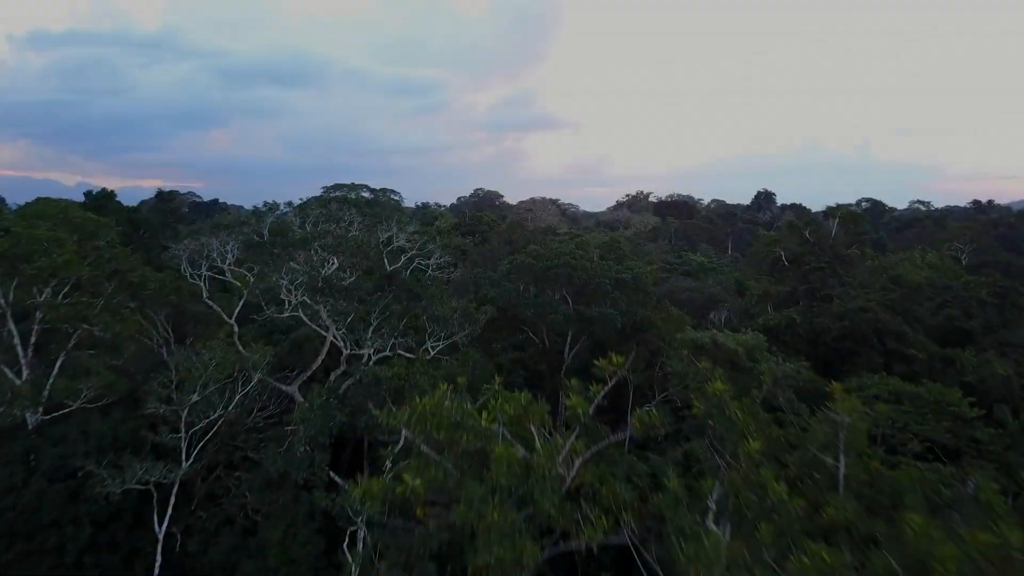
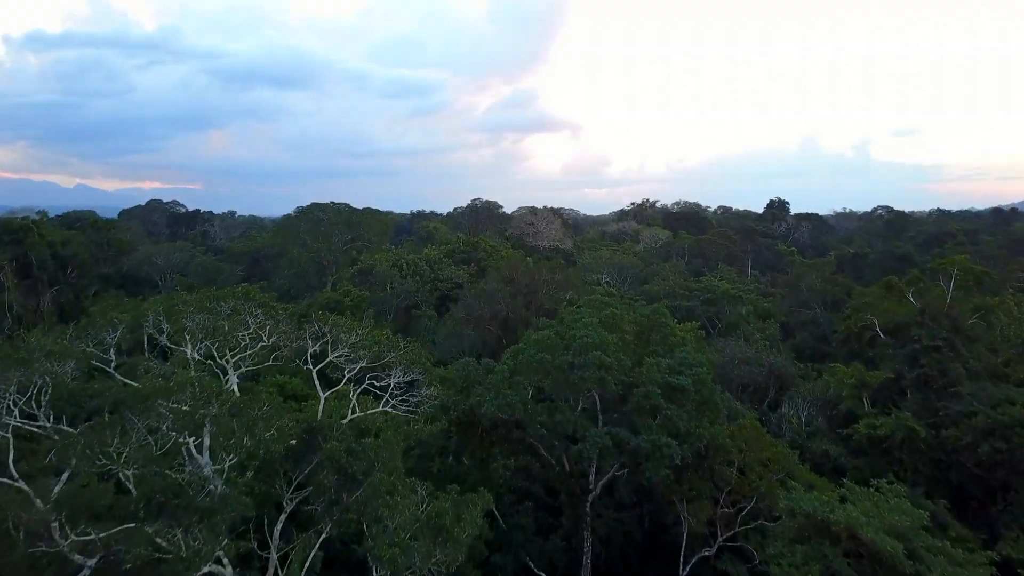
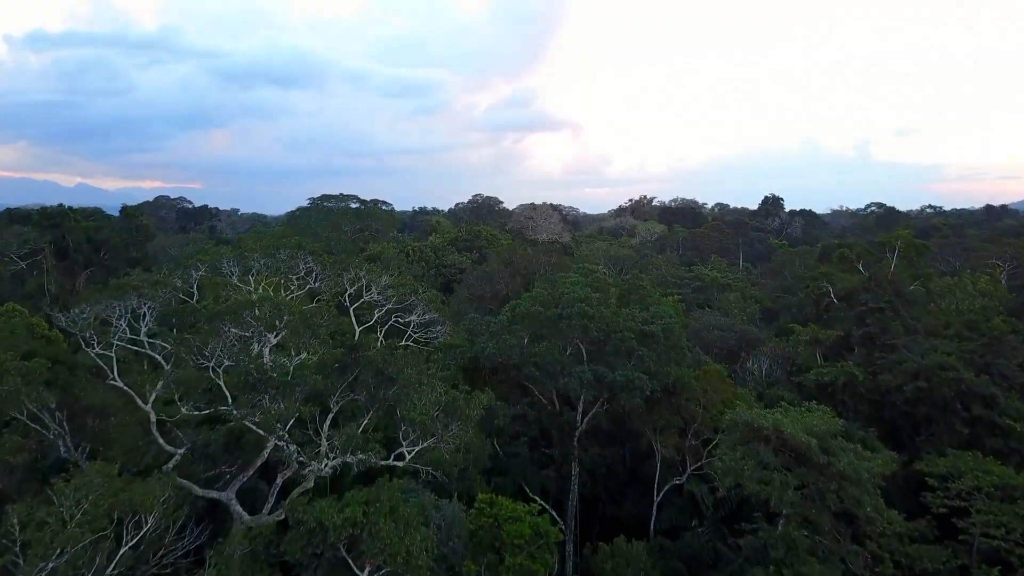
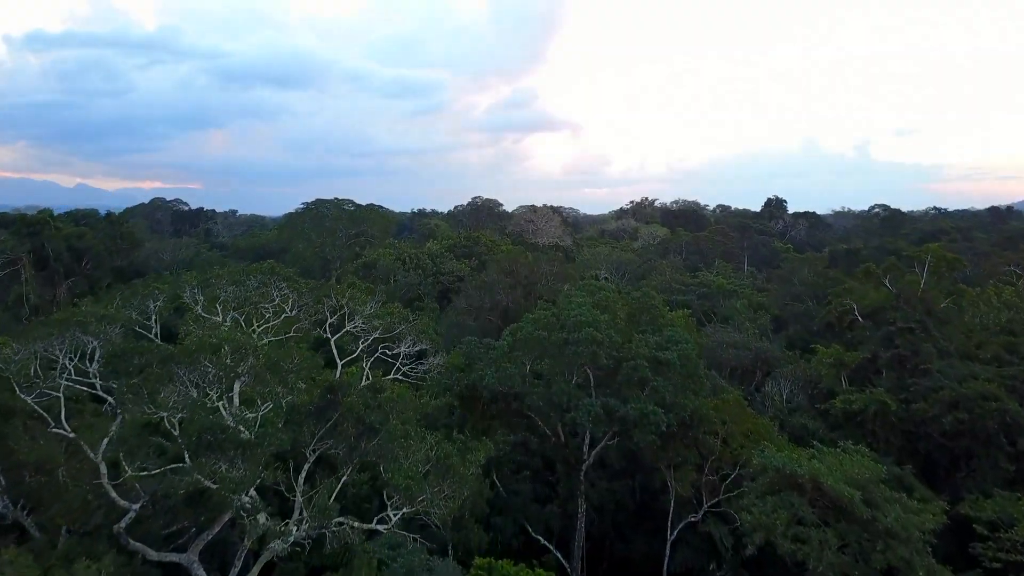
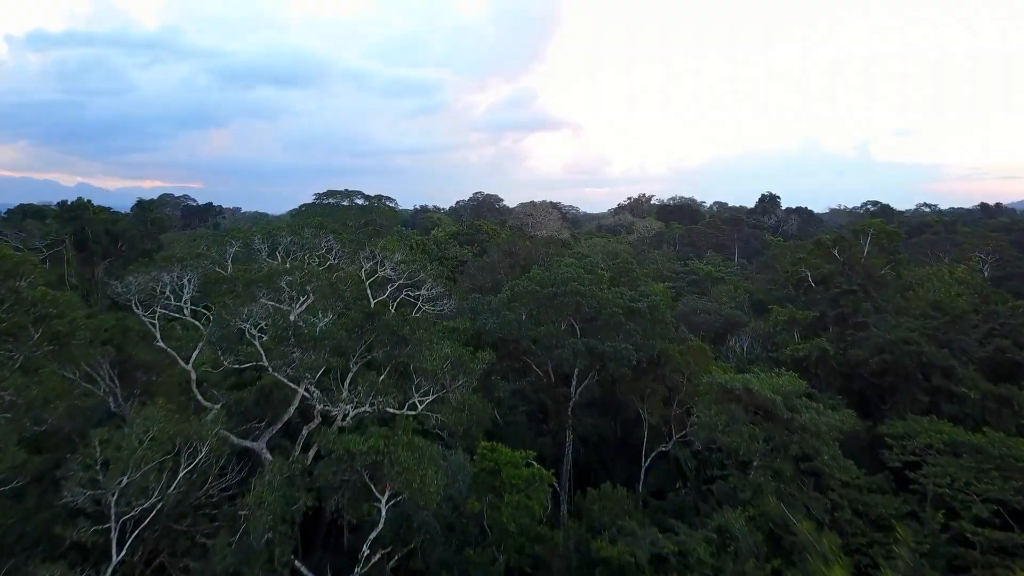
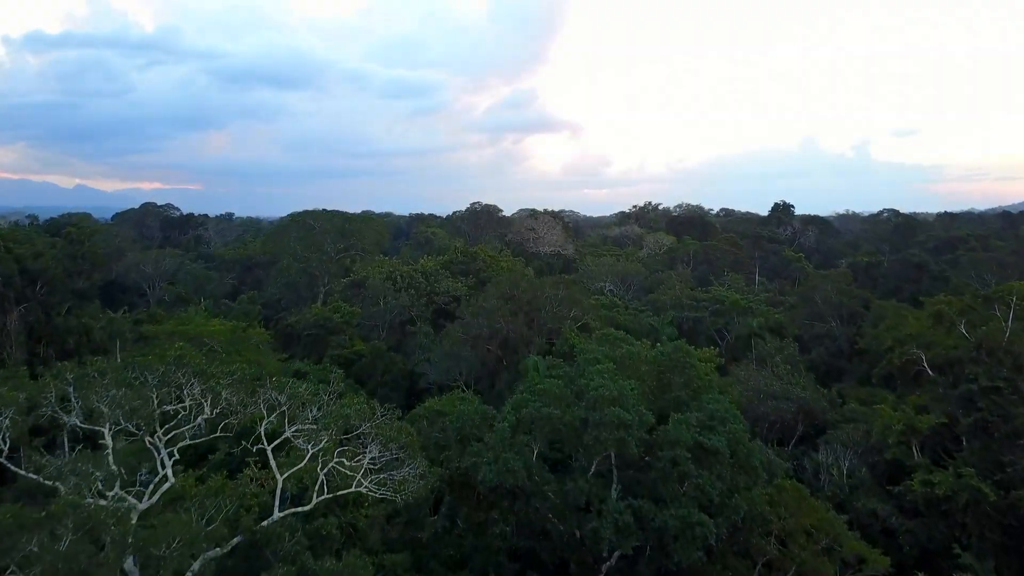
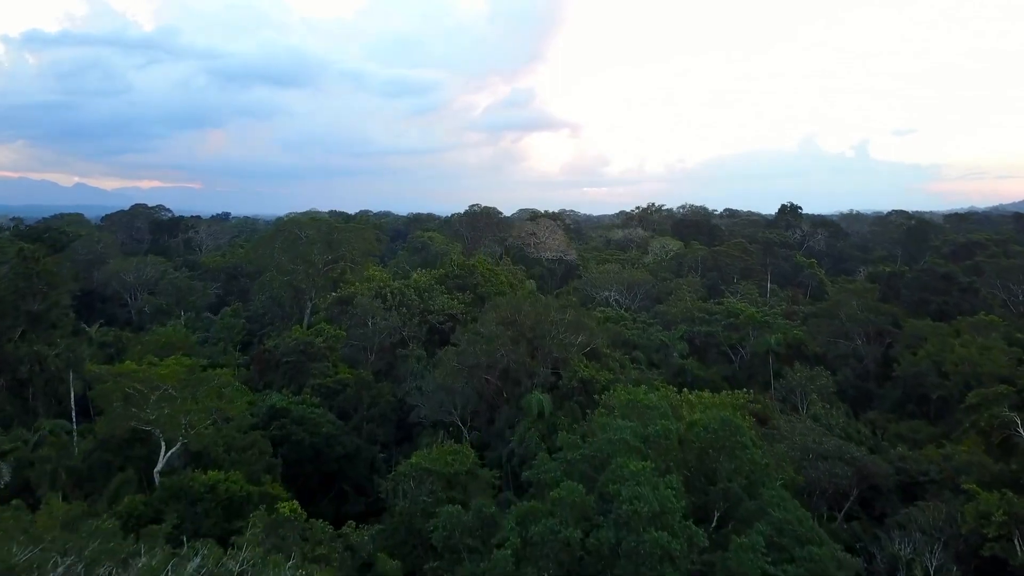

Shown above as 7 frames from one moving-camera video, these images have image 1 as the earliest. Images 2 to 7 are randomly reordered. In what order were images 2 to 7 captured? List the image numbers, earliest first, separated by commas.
5, 3, 4, 2, 6, 7
